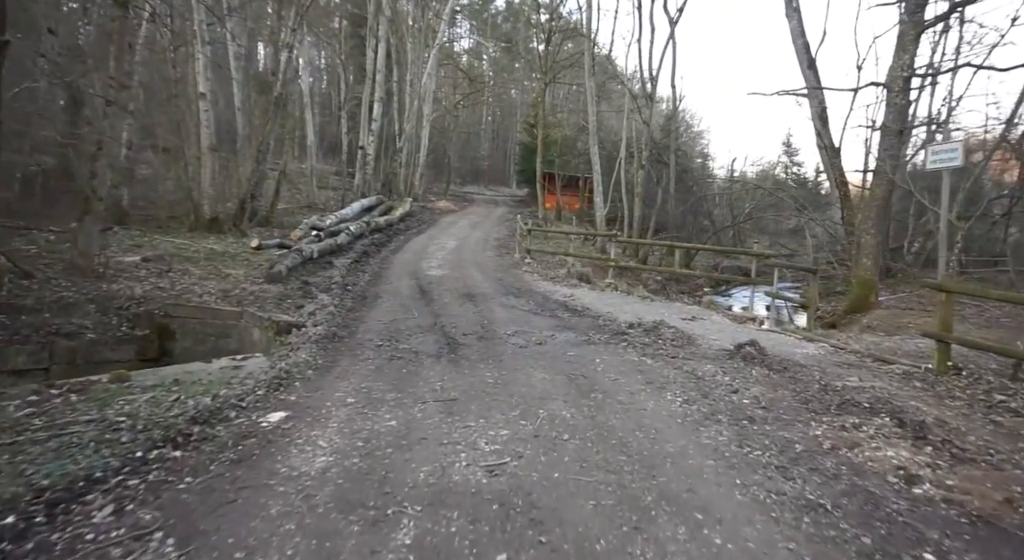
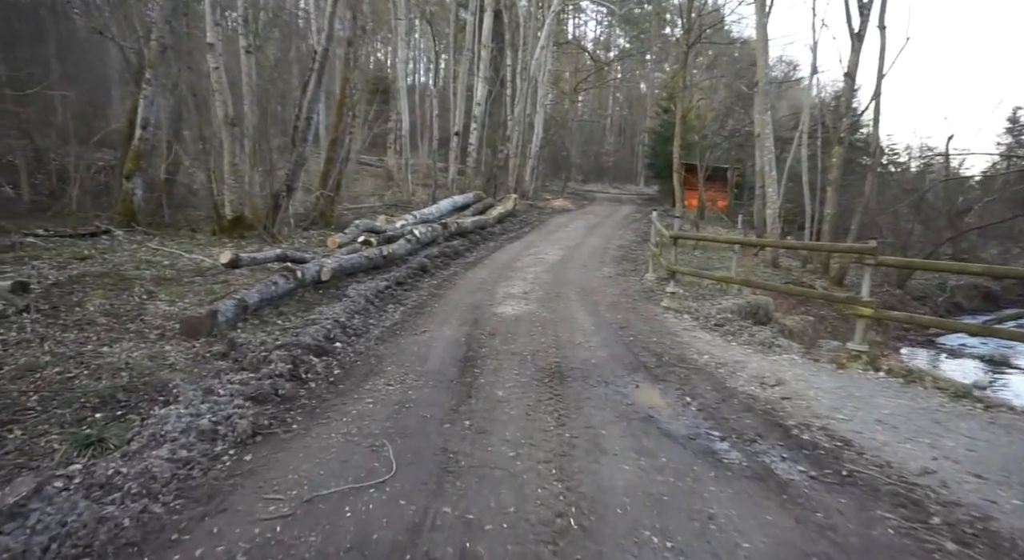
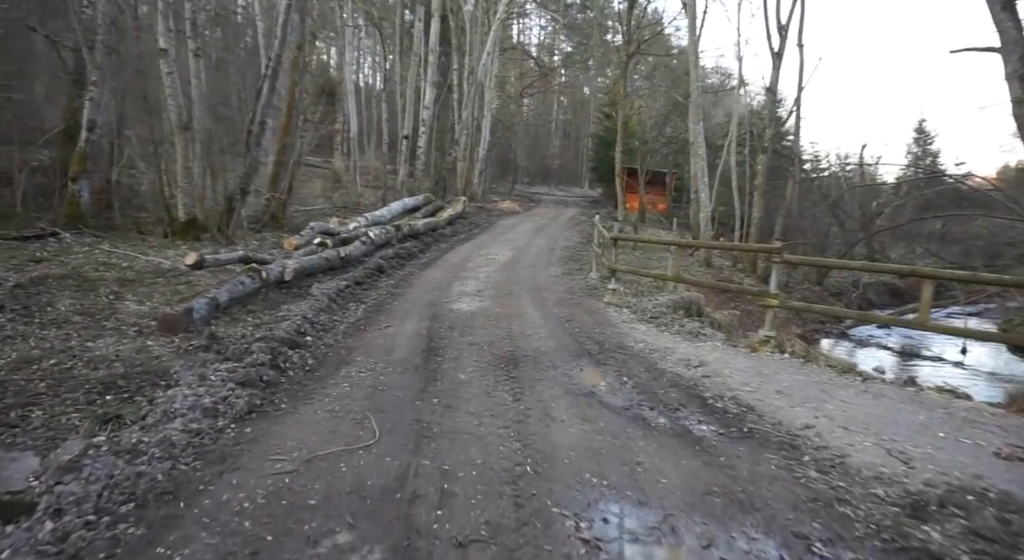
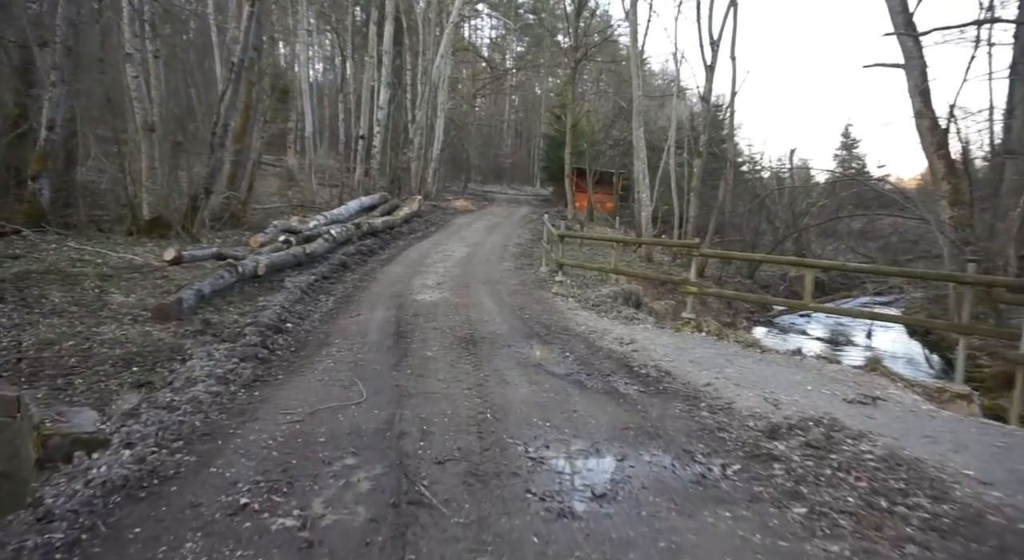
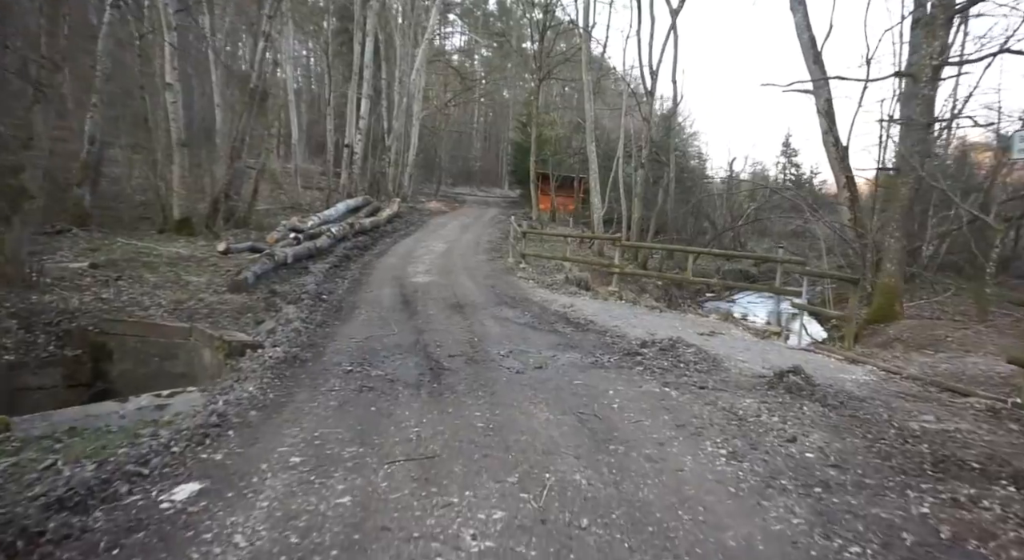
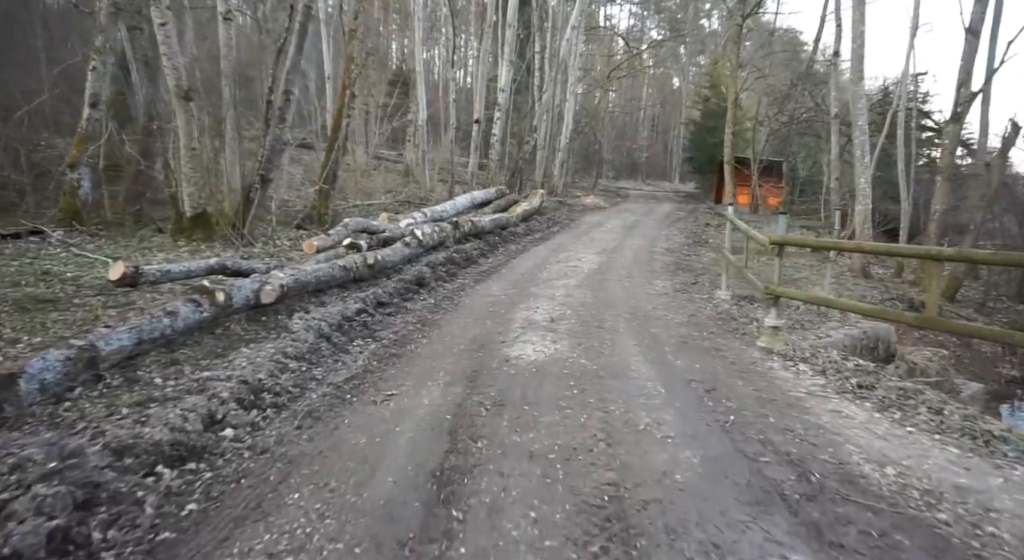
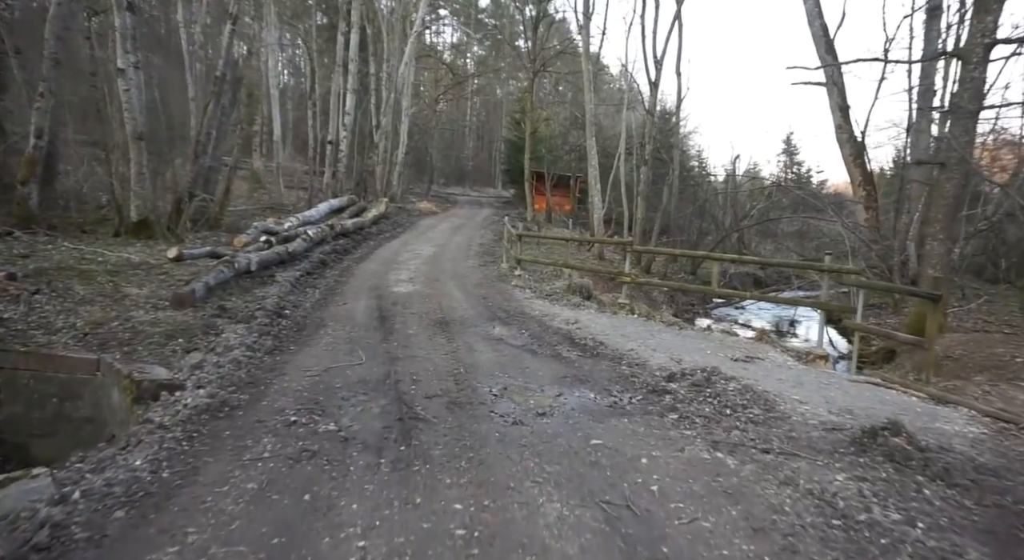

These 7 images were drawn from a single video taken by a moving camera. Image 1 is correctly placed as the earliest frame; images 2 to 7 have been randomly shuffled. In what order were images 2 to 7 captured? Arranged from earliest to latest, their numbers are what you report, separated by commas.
5, 7, 4, 3, 2, 6
